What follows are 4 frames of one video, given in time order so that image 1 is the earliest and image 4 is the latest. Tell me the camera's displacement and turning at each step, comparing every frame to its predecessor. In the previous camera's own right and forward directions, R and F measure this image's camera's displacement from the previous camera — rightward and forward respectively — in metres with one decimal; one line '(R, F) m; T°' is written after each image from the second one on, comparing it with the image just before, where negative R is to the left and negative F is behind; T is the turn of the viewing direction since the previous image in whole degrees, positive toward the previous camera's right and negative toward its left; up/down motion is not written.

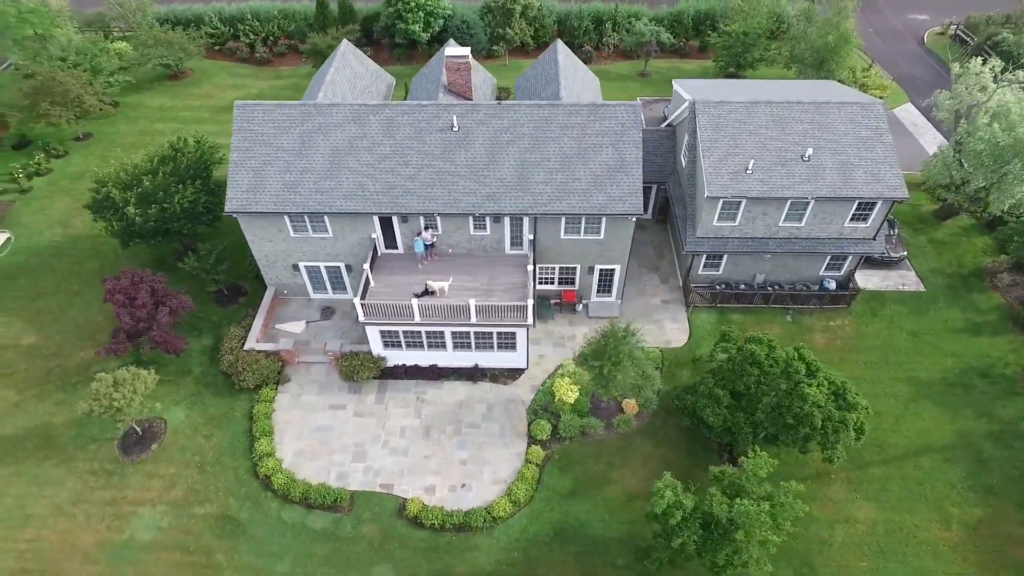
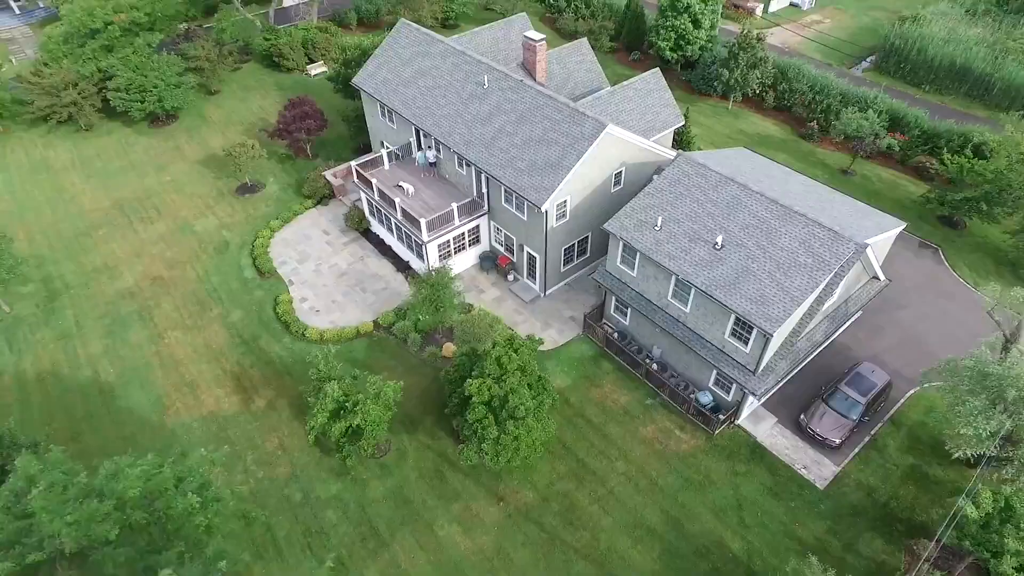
(+19.1, +2.3) m; -34°
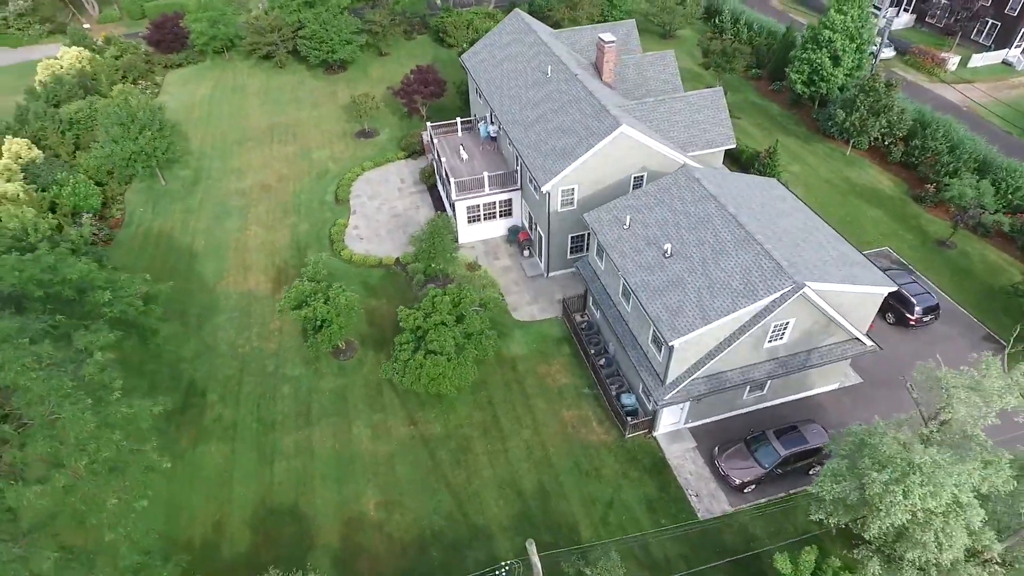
(+8.9, -0.8) m; -17°
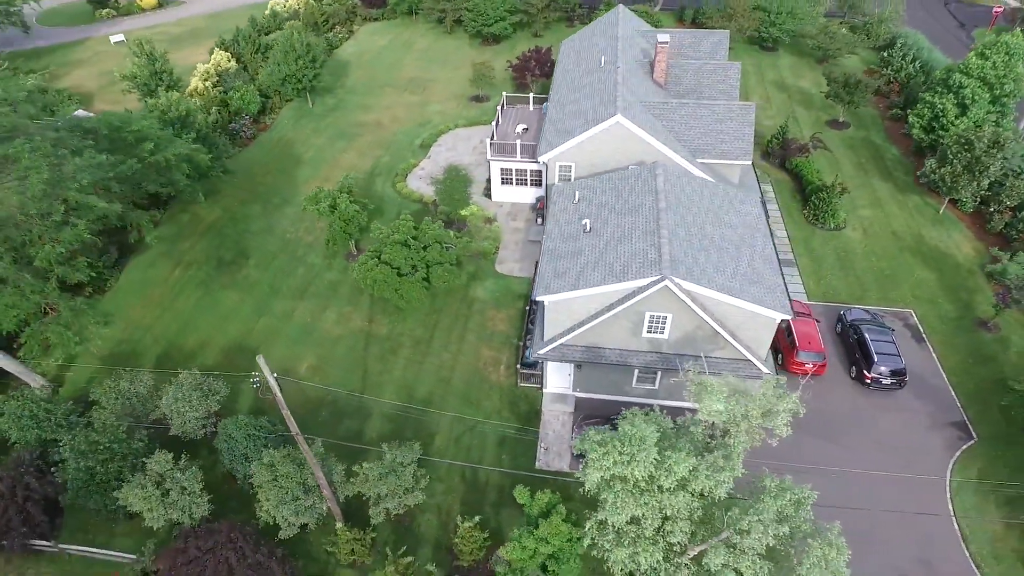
(+10.8, -1.4) m; -18°
